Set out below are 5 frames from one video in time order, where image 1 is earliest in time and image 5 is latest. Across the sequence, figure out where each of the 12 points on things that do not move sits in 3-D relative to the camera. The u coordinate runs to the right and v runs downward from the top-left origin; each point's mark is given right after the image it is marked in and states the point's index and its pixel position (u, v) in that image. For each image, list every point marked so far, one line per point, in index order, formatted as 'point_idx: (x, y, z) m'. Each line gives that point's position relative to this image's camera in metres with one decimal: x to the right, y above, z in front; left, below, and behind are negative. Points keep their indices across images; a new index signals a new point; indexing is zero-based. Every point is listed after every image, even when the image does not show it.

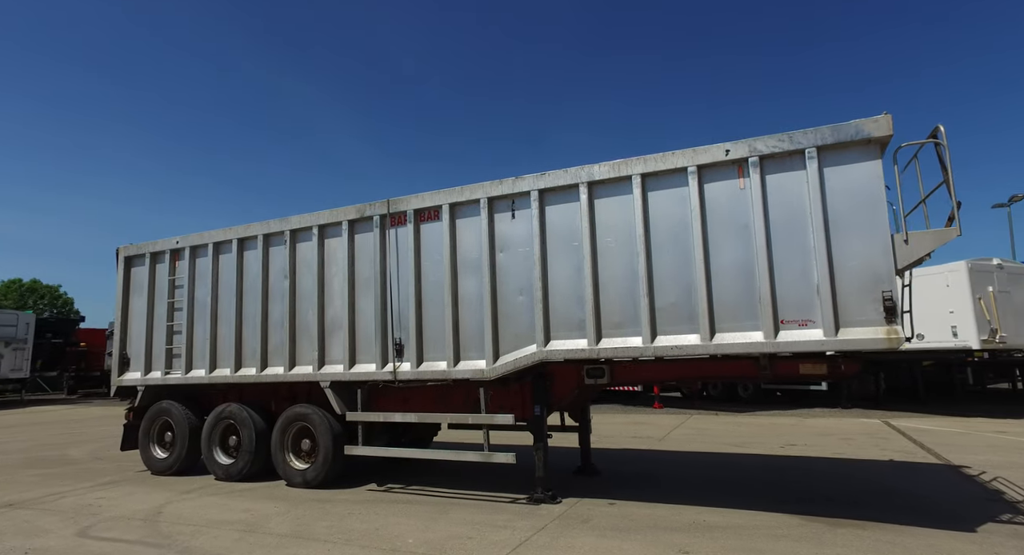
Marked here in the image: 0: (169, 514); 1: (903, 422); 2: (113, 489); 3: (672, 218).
0: (-3.5, -2.4, +5.6) m
1: (+8.7, -3.2, +12.1) m
2: (-4.9, -2.6, +6.7) m
3: (+1.5, +0.6, +5.2) m
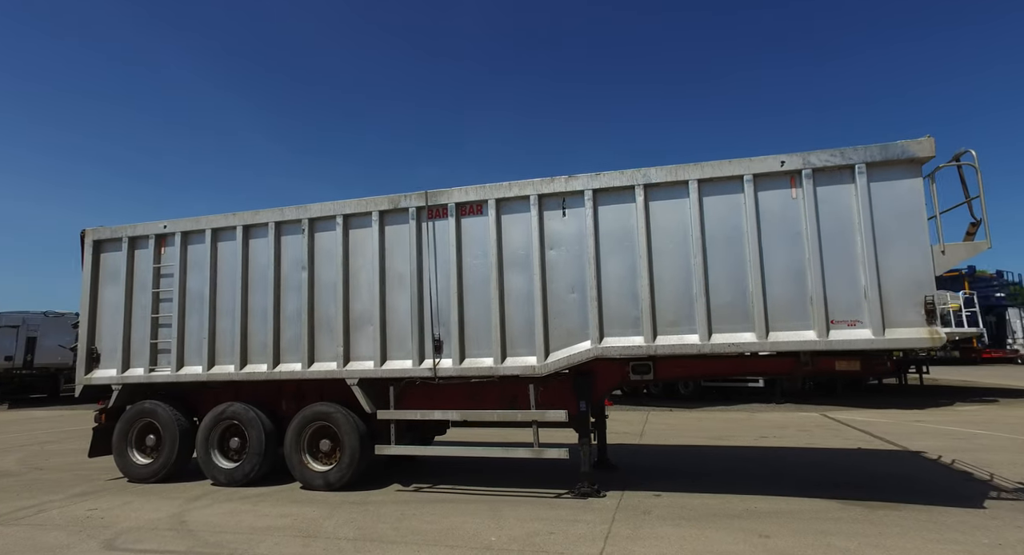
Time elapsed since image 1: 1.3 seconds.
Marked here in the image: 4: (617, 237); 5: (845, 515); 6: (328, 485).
0: (-2.9, -2.3, +5.1) m
1: (+8.0, -3.4, +13.4) m
2: (-4.5, -2.4, +6.0) m
3: (+2.2, +0.5, +5.5) m
4: (+1.1, +0.4, +5.7) m
5: (+3.0, -2.2, +5.0) m
6: (-2.1, -2.4, +6.3) m
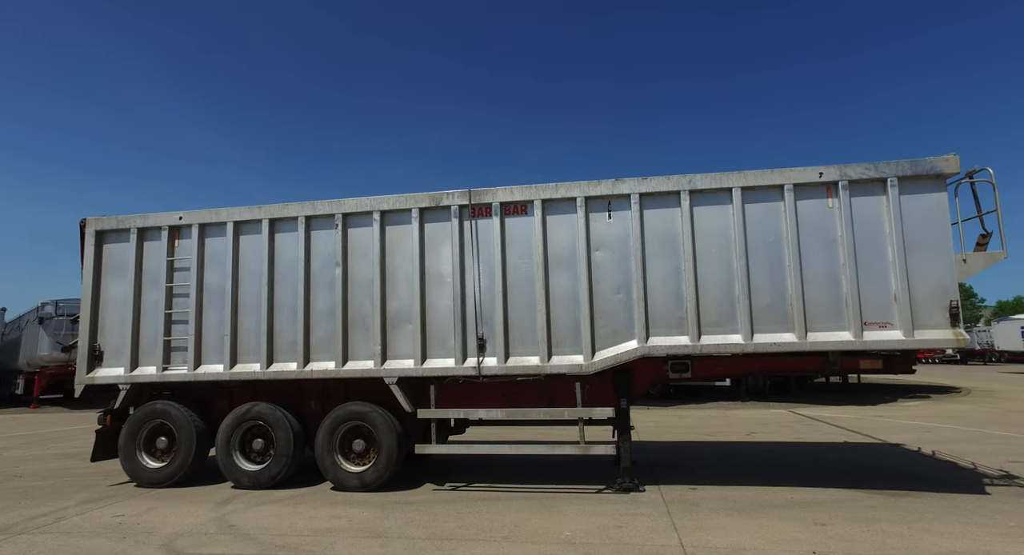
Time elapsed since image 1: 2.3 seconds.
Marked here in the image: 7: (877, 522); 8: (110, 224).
0: (-2.3, -2.2, +4.9) m
1: (+7.7, -3.5, +14.3) m
2: (-4.0, -2.3, +5.6) m
3: (+2.7, +0.5, +5.8) m
4: (+1.6, +0.4, +5.9) m
5: (+3.6, -2.2, +5.4) m
6: (-1.7, -2.3, +6.1) m
7: (+3.2, -2.1, +4.7) m
8: (-5.0, +0.7, +6.9) m
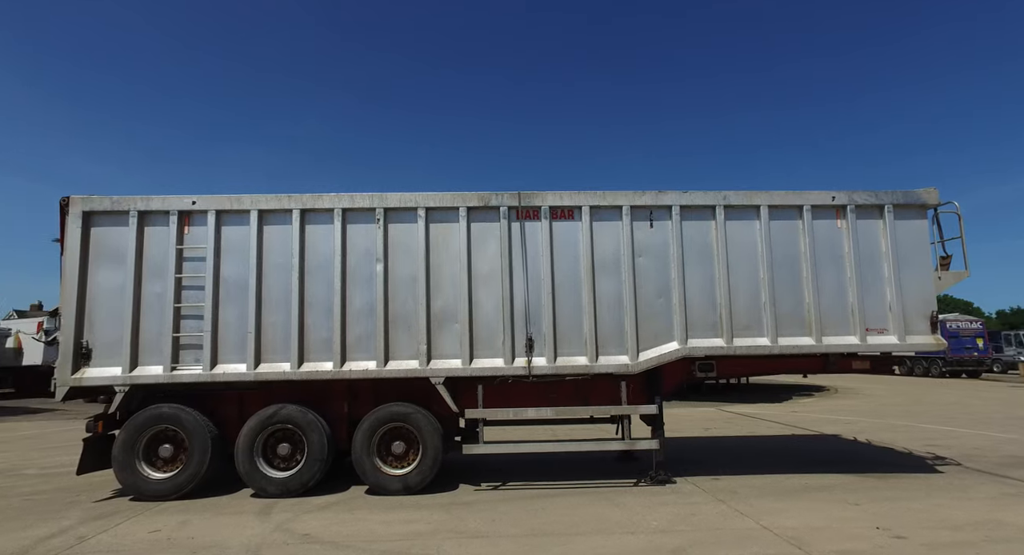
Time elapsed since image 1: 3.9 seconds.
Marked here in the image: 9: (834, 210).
0: (-1.6, -2.2, +4.6) m
1: (+6.4, -3.8, +15.7) m
2: (-3.3, -2.2, +5.0) m
3: (+3.3, +0.4, +6.5) m
4: (+2.2, +0.3, +6.4) m
5: (+4.1, -2.4, +6.2) m
6: (-1.2, -2.3, +6.0) m
7: (+3.9, -2.3, +5.6) m
8: (-4.5, +0.8, +6.1) m
9: (+3.9, +0.8, +6.6) m
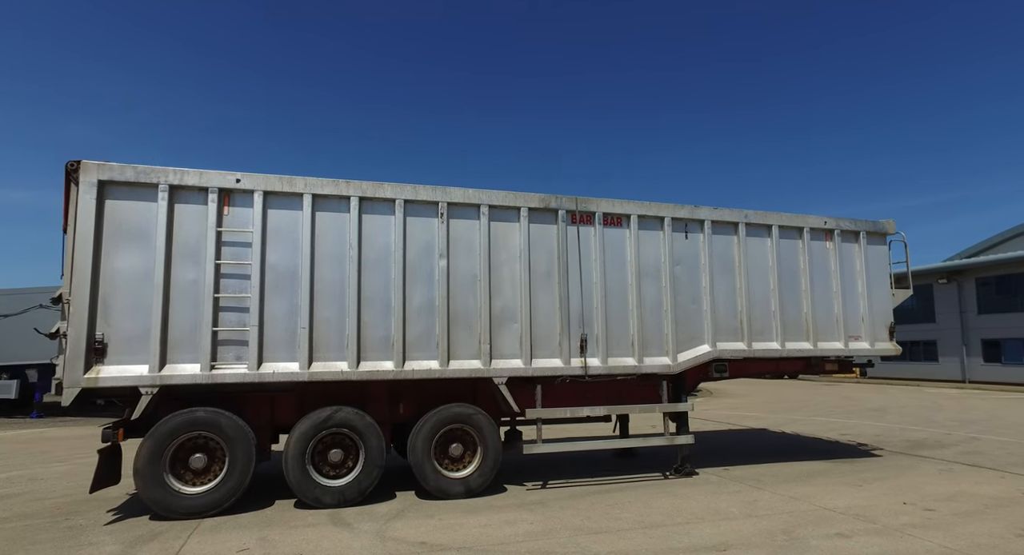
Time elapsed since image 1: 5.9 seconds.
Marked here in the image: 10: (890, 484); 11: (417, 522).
0: (-0.6, -2.1, +4.4) m
1: (+4.4, -4.1, +17.1) m
2: (-2.4, -2.1, +4.4) m
3: (+3.8, +0.2, +7.4) m
4: (+2.8, +0.2, +7.1) m
5: (+4.6, -2.6, +7.4) m
6: (-0.5, -2.3, +5.9) m
7: (+4.5, -2.5, +6.7) m
8: (-3.6, +1.0, +5.2) m
9: (+4.4, +0.6, +7.7) m
10: (+4.4, -2.4, +6.5) m
11: (-0.9, -2.2, +5.0) m
